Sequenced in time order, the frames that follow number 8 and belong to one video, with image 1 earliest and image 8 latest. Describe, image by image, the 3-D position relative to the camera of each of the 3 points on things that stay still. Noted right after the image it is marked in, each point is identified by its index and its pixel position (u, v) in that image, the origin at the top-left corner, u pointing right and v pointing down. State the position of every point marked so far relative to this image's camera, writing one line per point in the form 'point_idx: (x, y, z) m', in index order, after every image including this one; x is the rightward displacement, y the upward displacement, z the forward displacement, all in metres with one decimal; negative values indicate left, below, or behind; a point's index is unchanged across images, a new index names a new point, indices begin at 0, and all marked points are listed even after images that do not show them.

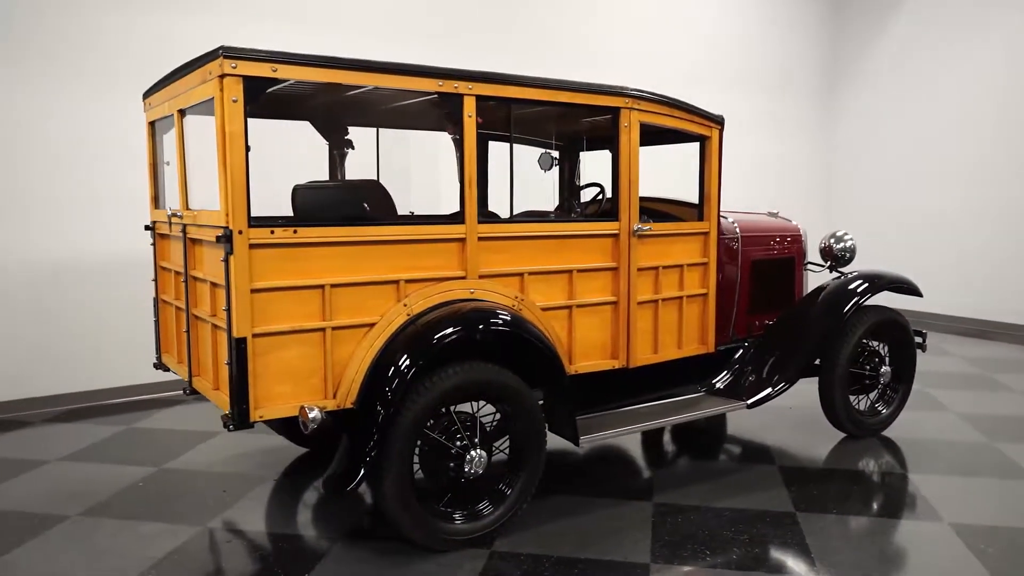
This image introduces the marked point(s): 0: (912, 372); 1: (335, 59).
0: (+2.4, -0.5, +3.8) m
1: (-0.6, +0.7, +2.2) m
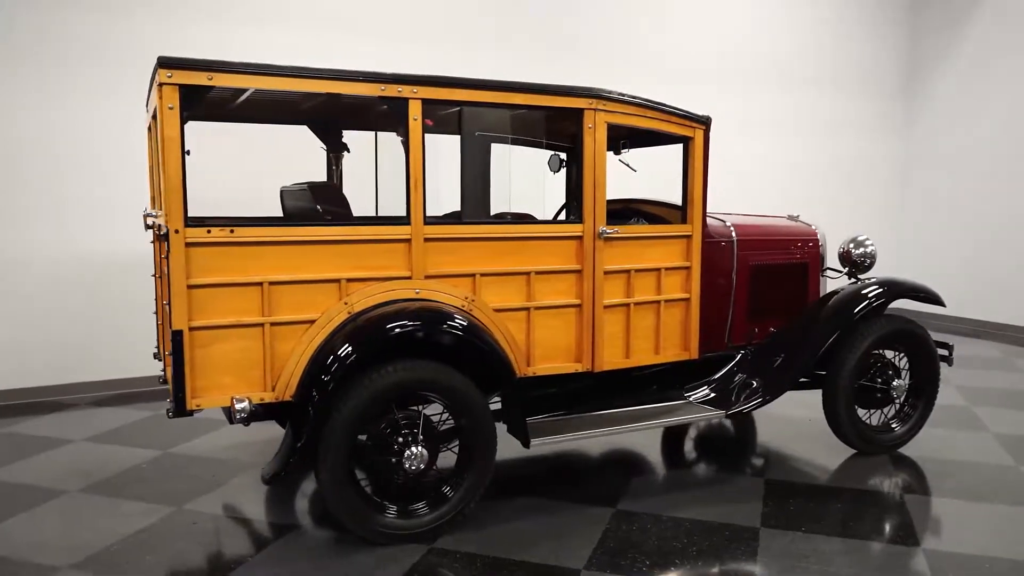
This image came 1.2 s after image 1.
0: (+2.3, -0.5, +3.5) m
1: (-0.8, +0.8, +2.3) m
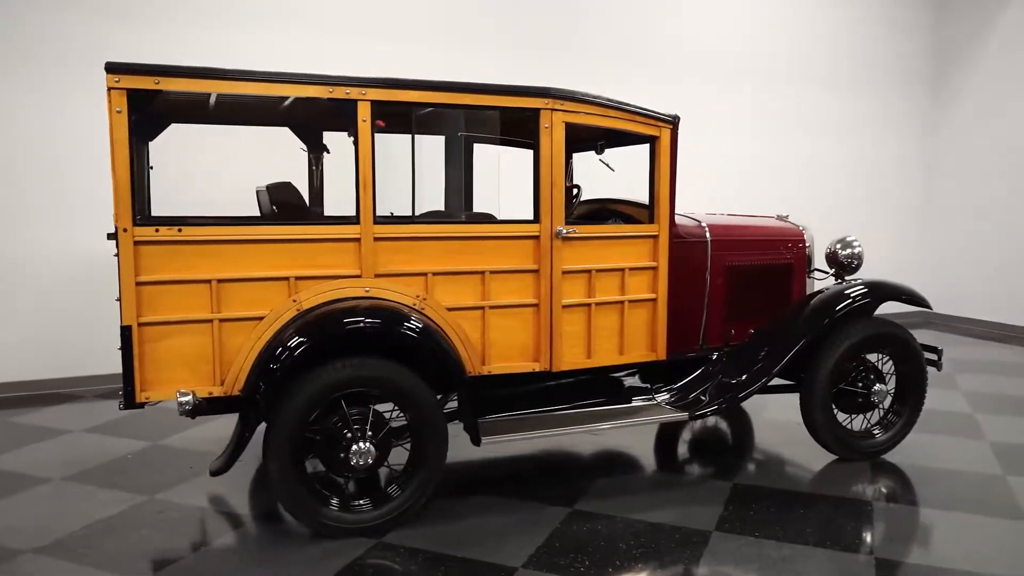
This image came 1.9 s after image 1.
0: (+2.1, -0.5, +3.4) m
1: (-1.1, +0.8, +2.3) m
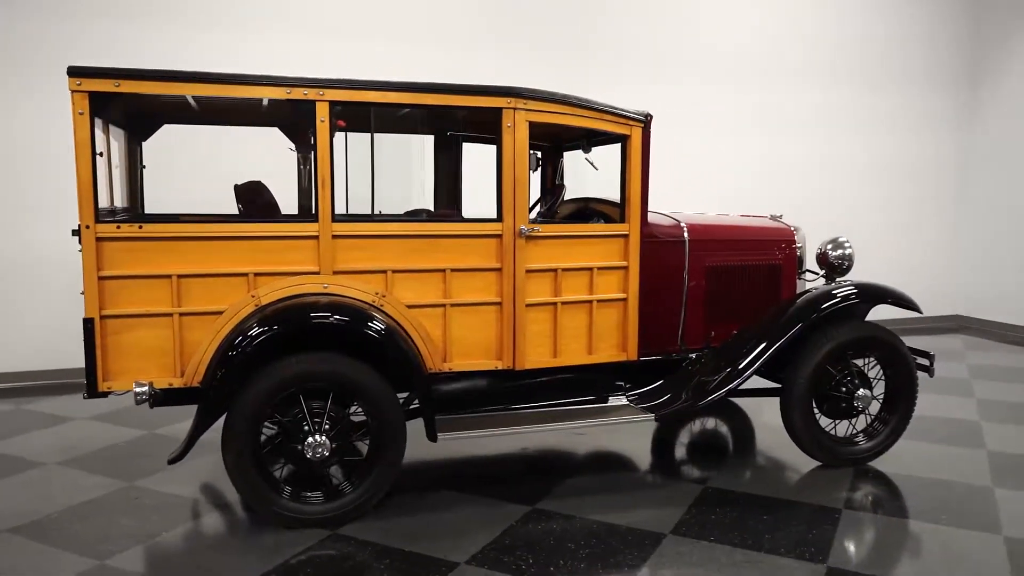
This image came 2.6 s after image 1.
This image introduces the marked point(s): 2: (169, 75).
0: (+2.0, -0.6, +3.3) m
1: (-1.2, +0.8, +2.4) m
2: (-1.3, +0.8, +2.4) m
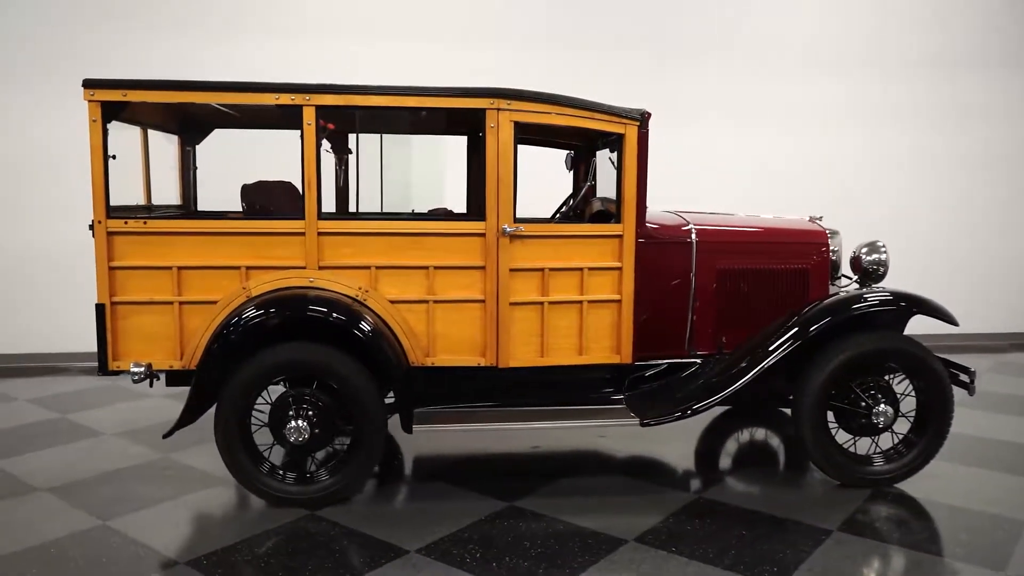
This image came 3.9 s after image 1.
0: (+2.0, -0.6, +3.0) m
1: (-1.4, +0.8, +2.7) m
2: (-1.4, +0.8, +2.7) m
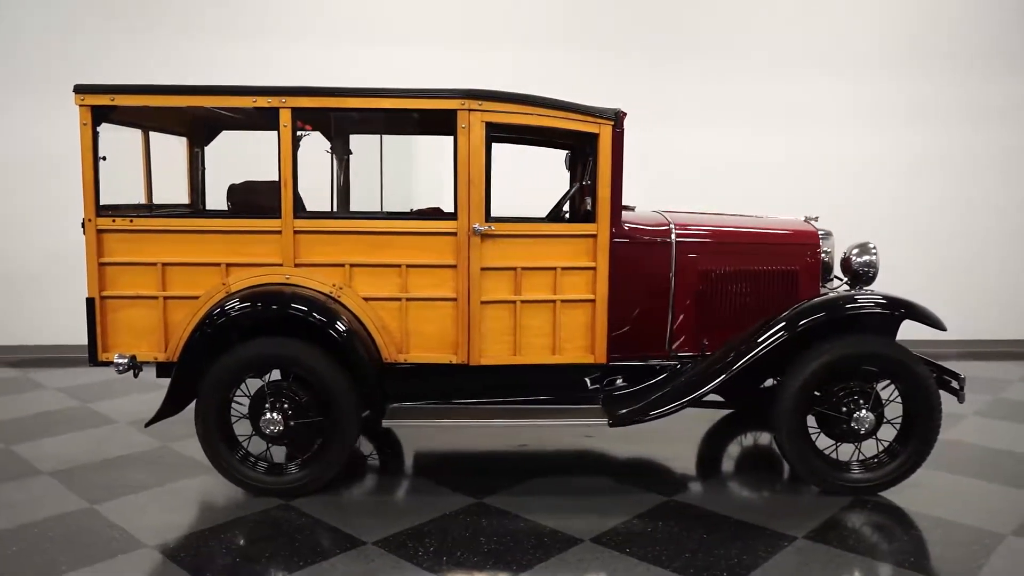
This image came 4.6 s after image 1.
0: (+1.8, -0.6, +2.9) m
1: (-1.5, +0.8, +2.8) m
2: (-1.5, +0.8, +2.8) m
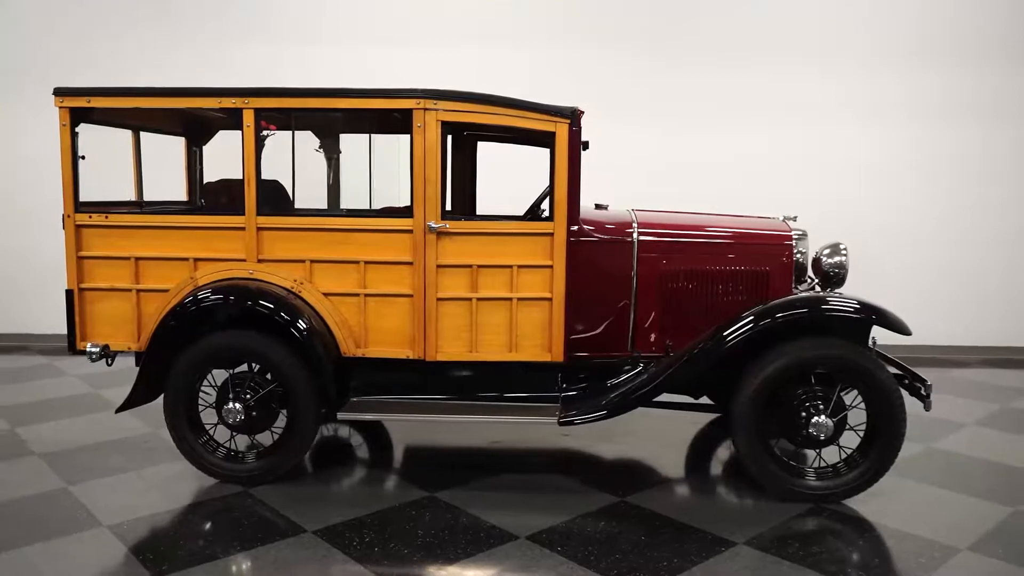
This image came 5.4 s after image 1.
0: (+1.6, -0.6, +2.8) m
1: (-1.7, +0.9, +2.9) m
2: (-1.7, +0.9, +2.9) m
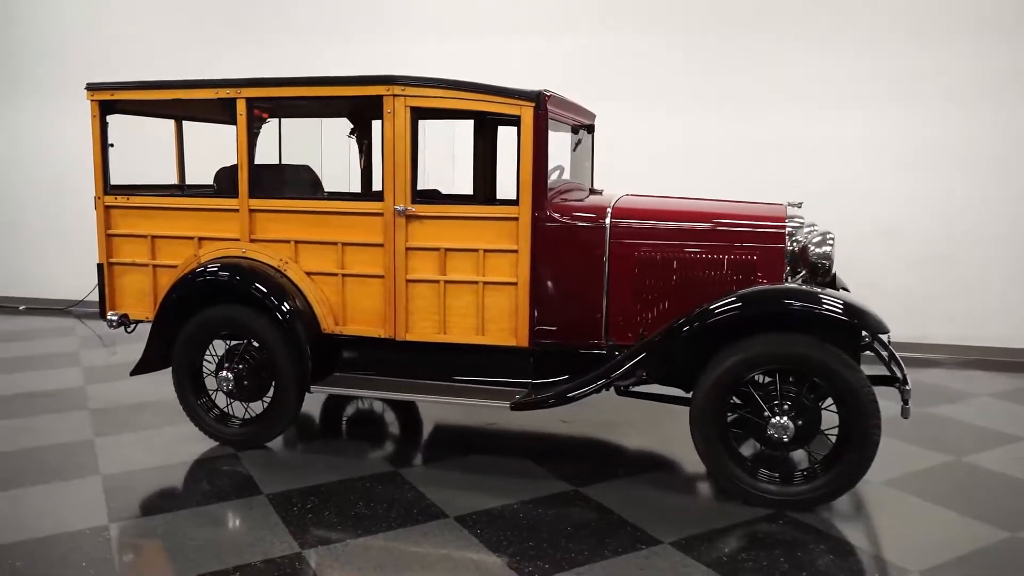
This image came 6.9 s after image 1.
0: (+1.4, -0.6, +2.5) m
1: (-1.8, +1.0, +3.2) m
2: (-1.8, +1.0, +3.3) m
